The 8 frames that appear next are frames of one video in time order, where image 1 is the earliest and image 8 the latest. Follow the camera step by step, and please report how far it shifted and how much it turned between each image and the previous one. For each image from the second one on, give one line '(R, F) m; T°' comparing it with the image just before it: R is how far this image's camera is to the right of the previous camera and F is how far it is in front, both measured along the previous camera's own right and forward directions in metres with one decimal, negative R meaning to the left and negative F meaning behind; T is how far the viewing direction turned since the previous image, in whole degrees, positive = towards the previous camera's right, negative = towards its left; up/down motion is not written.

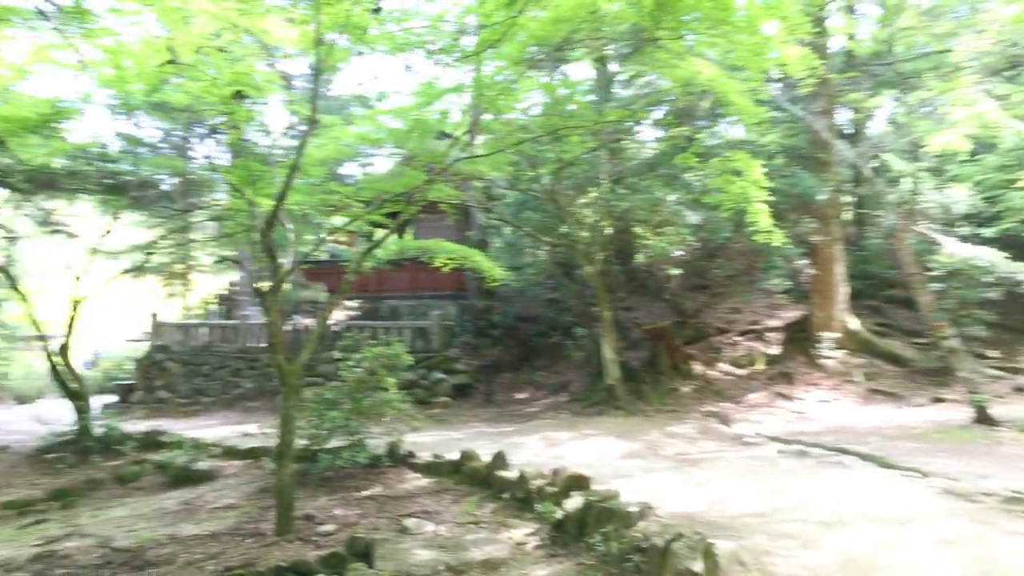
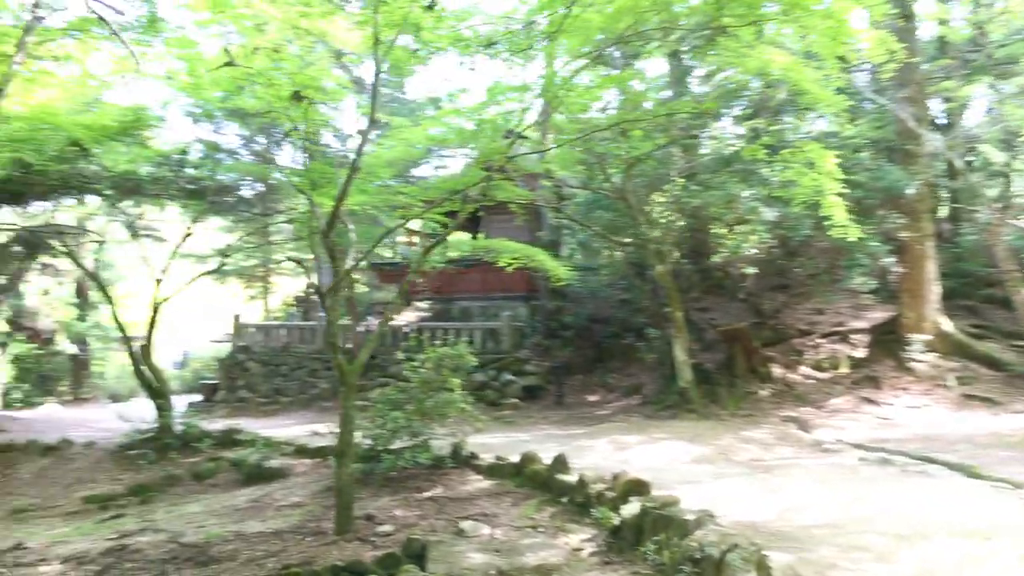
(+0.2, +0.1) m; -6°
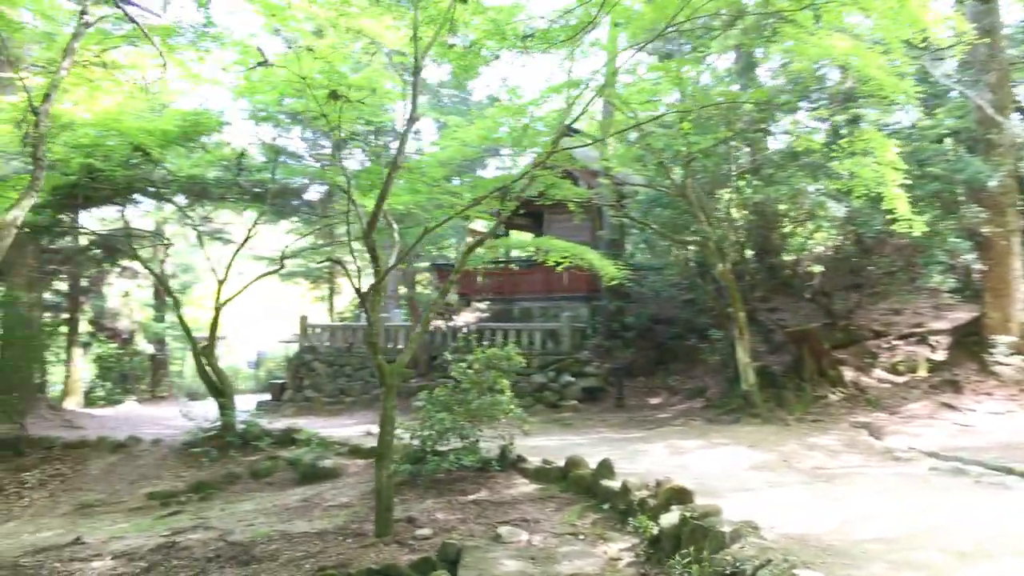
(+0.3, +0.2) m; -5°
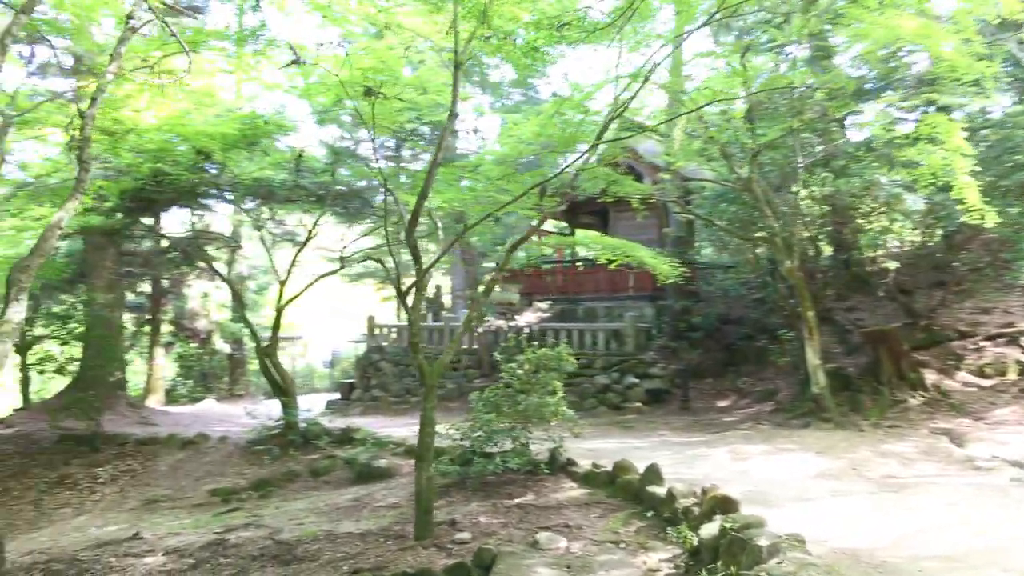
(+0.3, +0.2) m; -6°
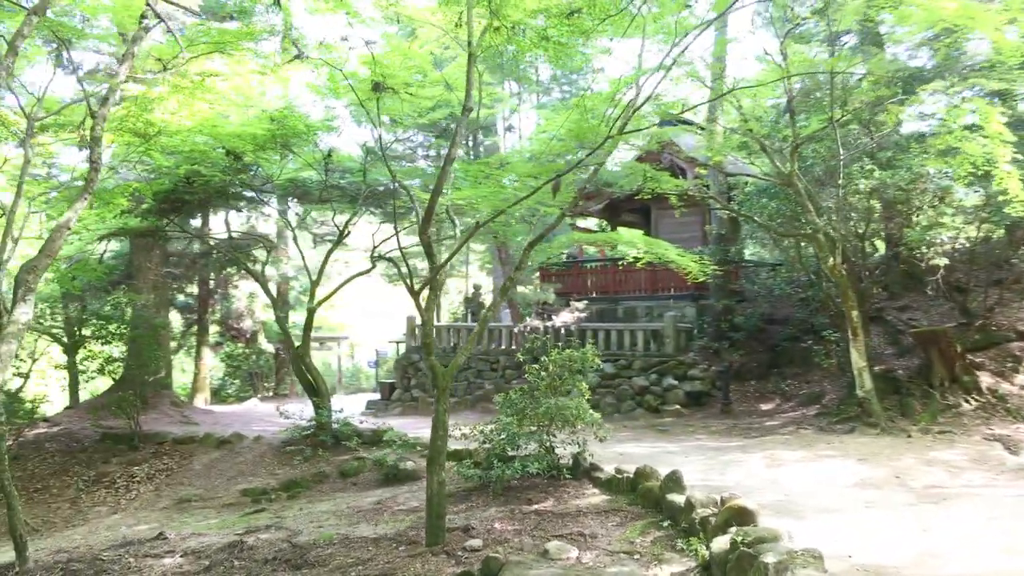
(+0.3, +0.2) m; -4°
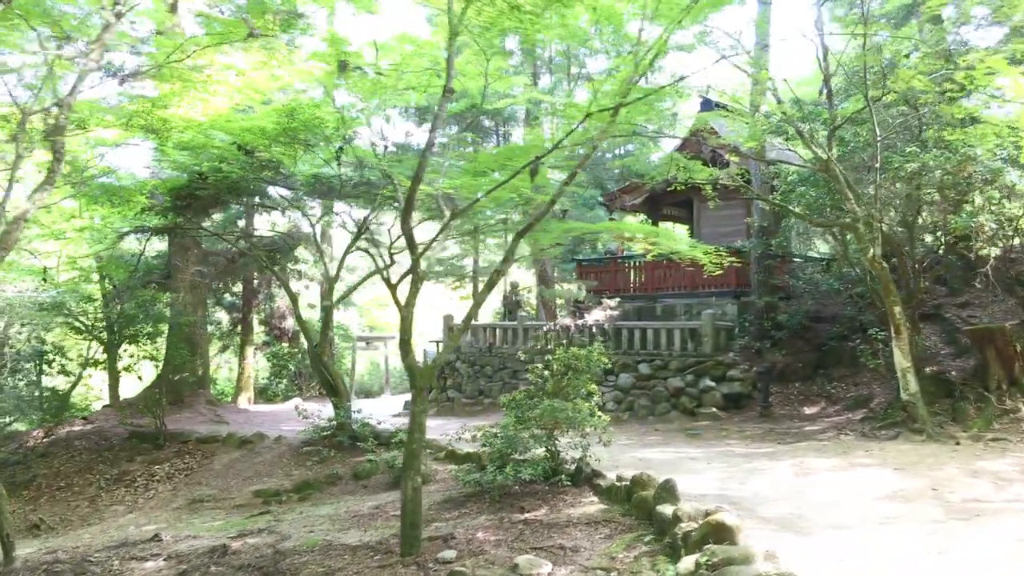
(+0.6, +0.4) m; -5°
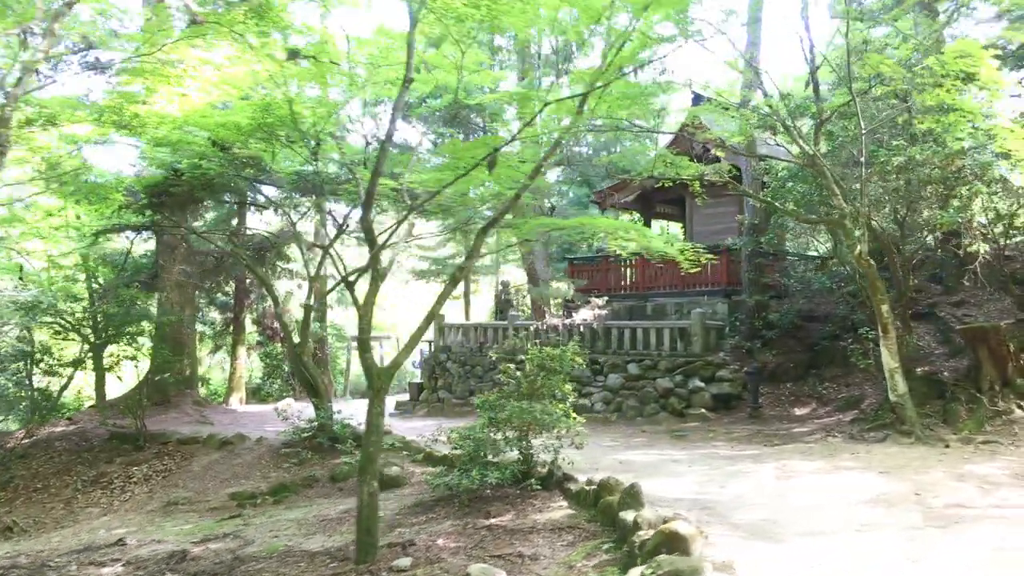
(+0.3, +0.2) m; -1°
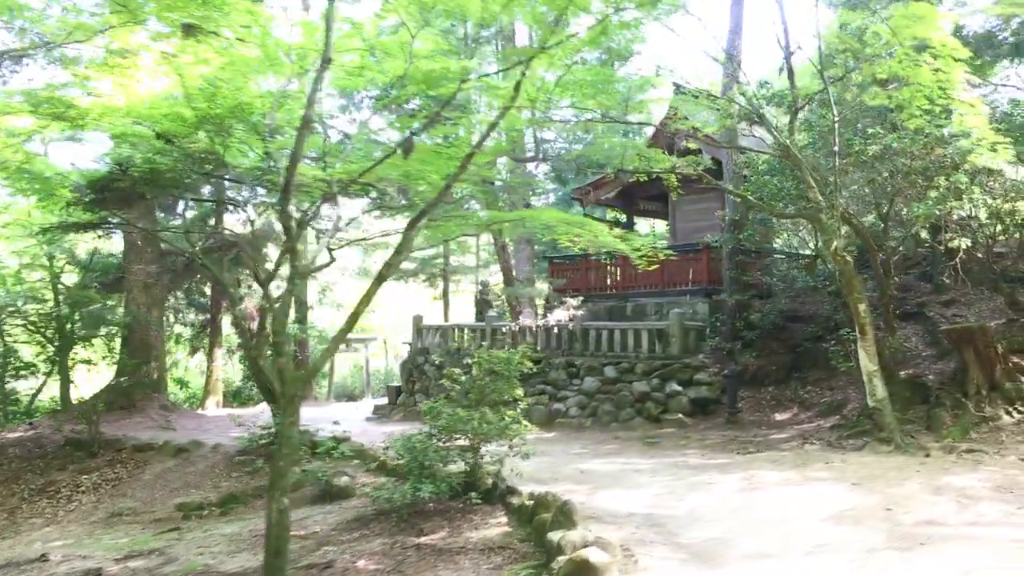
(+0.5, +0.5) m; 0°
